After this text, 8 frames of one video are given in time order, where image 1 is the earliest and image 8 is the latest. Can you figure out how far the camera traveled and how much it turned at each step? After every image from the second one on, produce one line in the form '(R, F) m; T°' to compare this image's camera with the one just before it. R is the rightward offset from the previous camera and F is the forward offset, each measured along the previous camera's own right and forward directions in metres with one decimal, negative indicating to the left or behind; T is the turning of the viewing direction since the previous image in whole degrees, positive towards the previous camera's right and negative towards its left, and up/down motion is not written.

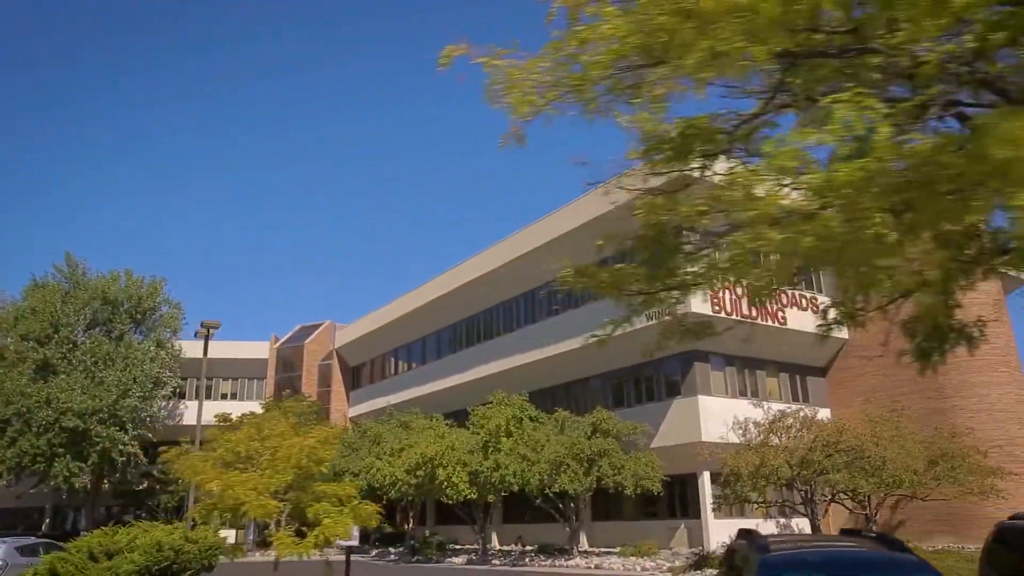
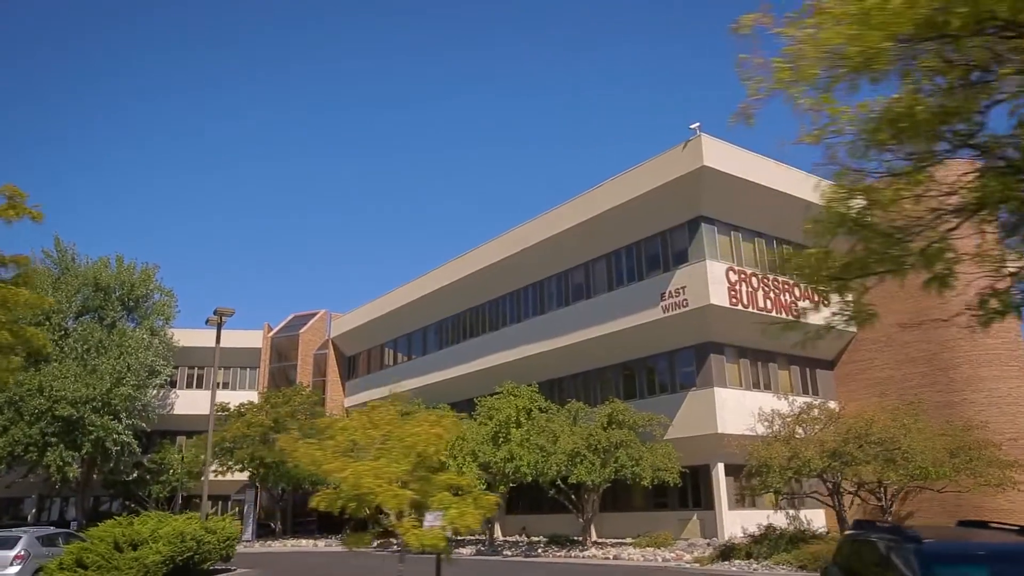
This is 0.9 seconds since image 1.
(-1.4, +0.2) m; +2°
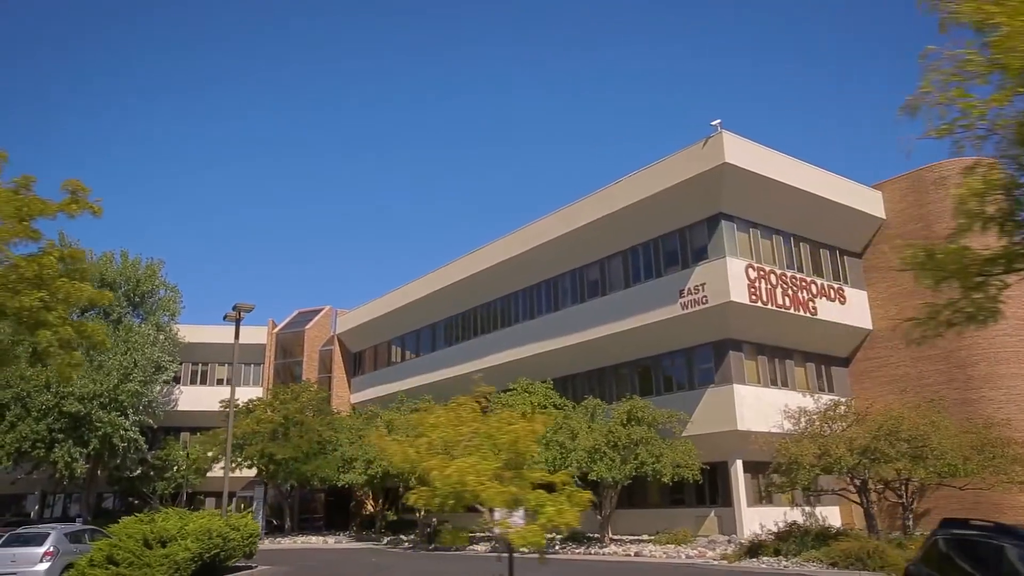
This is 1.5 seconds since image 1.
(-0.9, +0.1) m; +1°
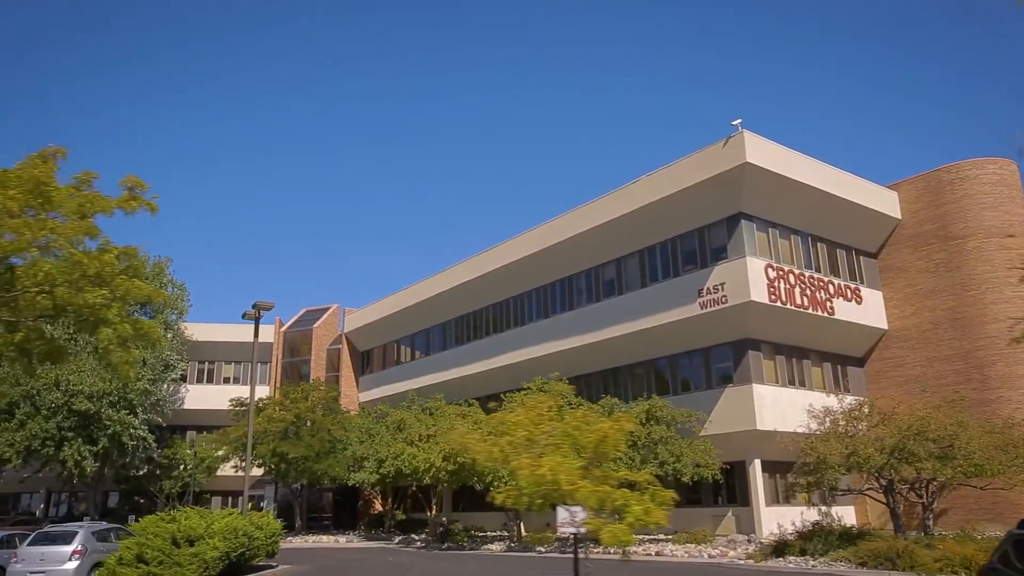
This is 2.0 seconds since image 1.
(-0.8, 0.0) m; 0°
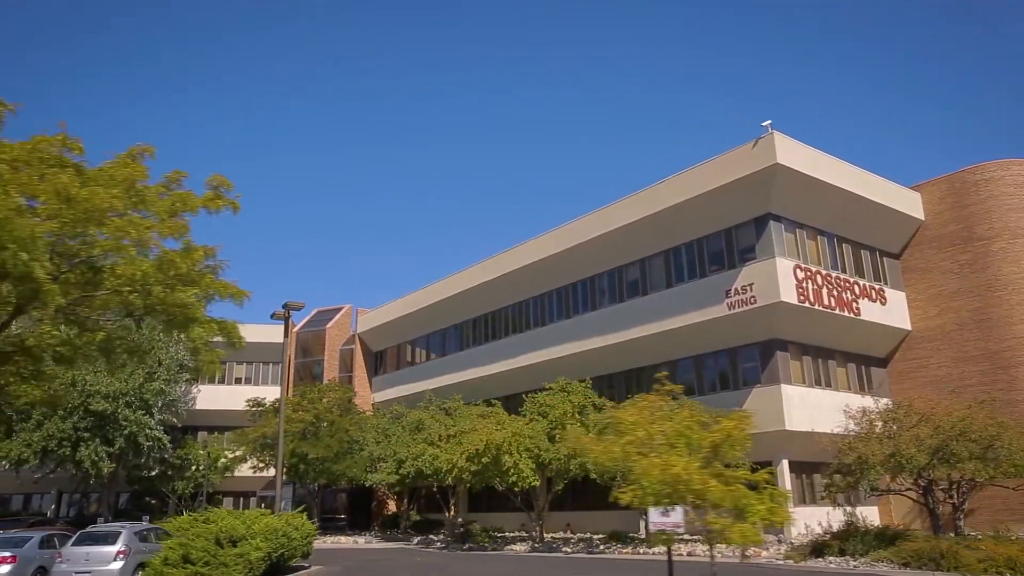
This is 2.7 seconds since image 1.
(-1.1, 0.0) m; 0°
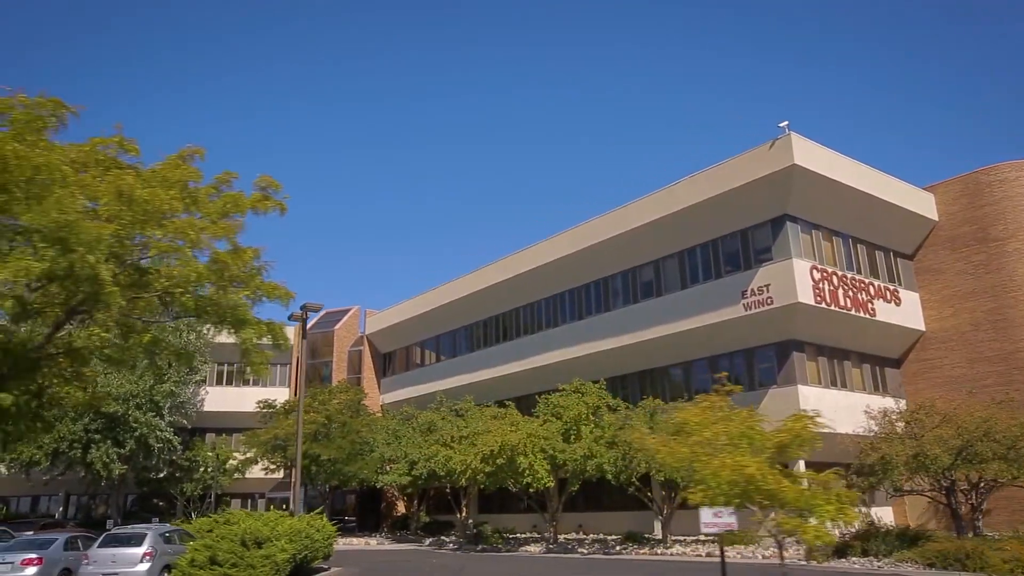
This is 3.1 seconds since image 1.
(-0.6, 0.0) m; 0°
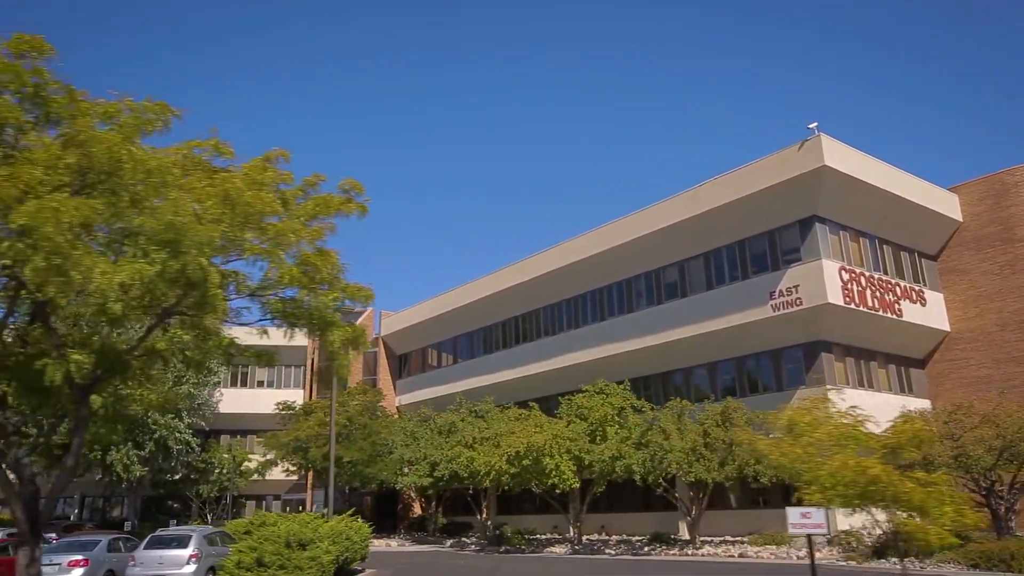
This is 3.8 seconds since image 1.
(-1.0, 0.0) m; 0°
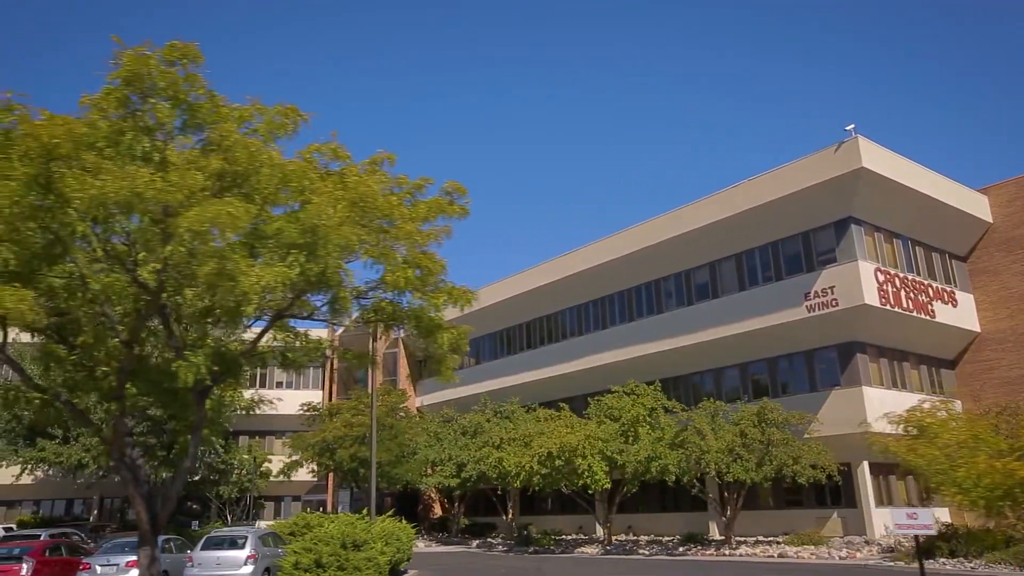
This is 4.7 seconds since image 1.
(-1.2, -0.1) m; 0°
